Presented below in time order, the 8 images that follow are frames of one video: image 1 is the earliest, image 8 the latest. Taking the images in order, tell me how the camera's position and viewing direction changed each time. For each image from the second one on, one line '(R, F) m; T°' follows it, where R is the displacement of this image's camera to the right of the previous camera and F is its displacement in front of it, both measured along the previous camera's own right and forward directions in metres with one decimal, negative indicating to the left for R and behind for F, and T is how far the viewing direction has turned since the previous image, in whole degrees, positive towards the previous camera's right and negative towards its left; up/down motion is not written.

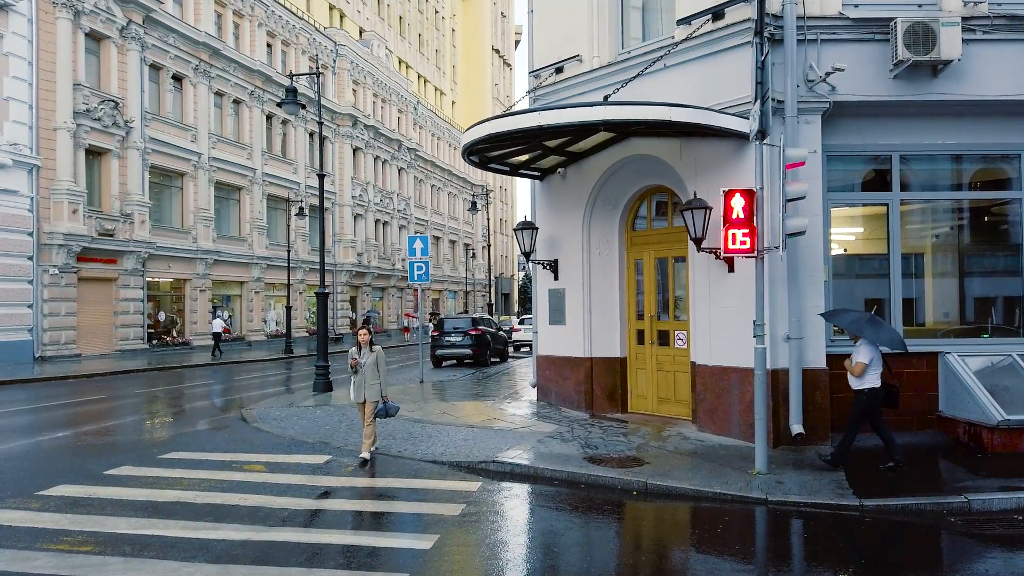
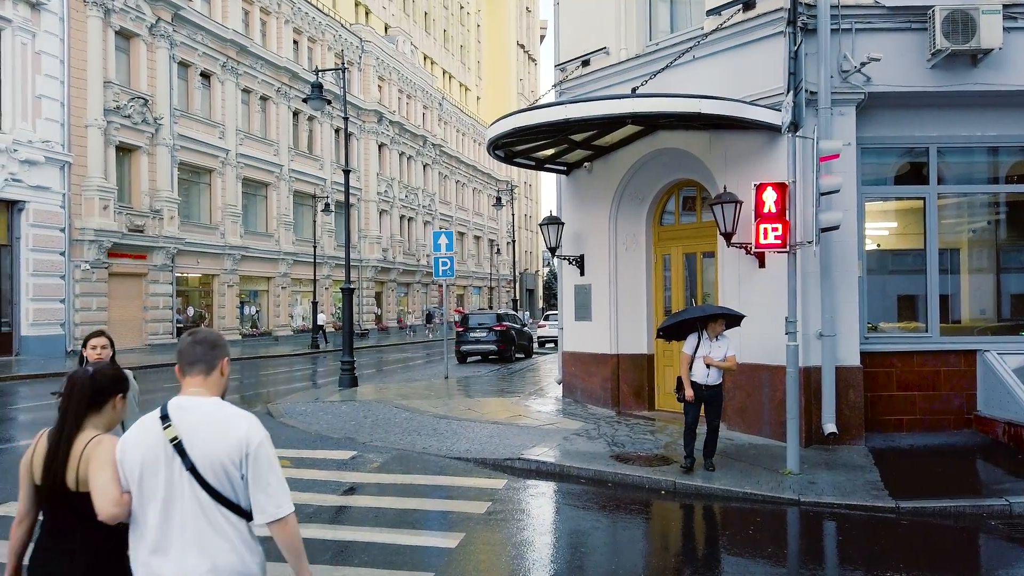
(0.0, +0.1) m; -2°
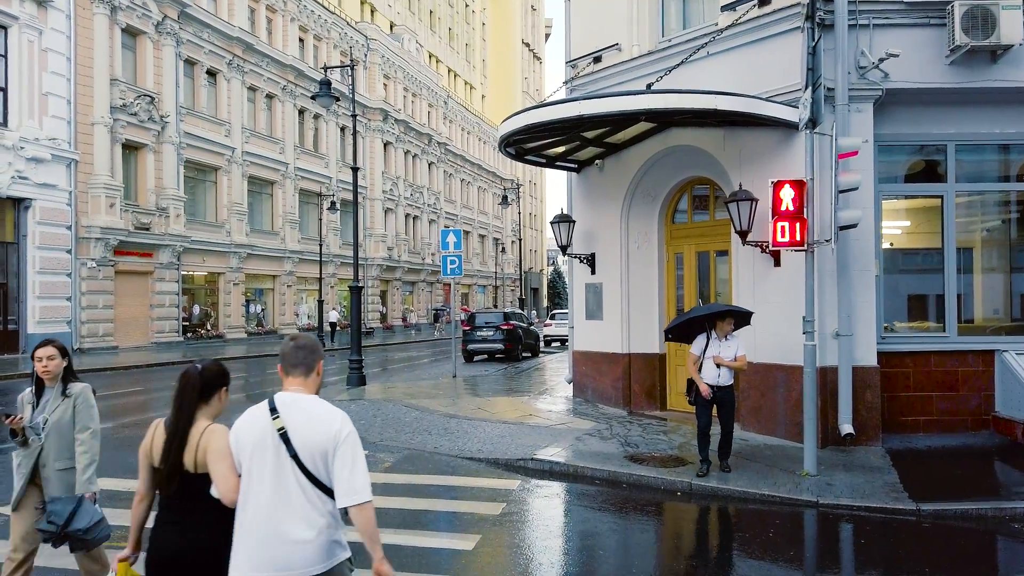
(-0.1, +0.1) m; 0°
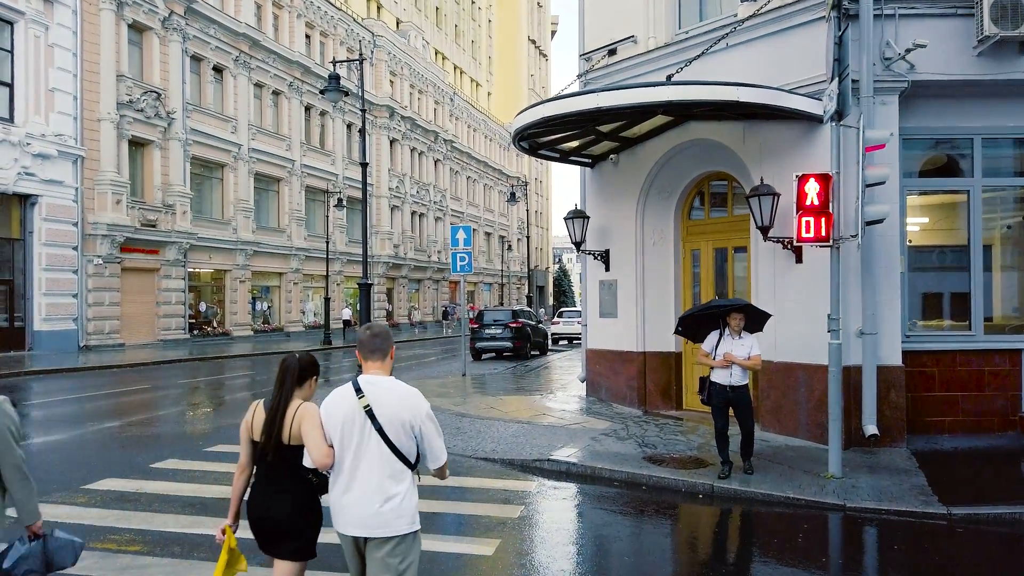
(-0.1, +0.2) m; 0°
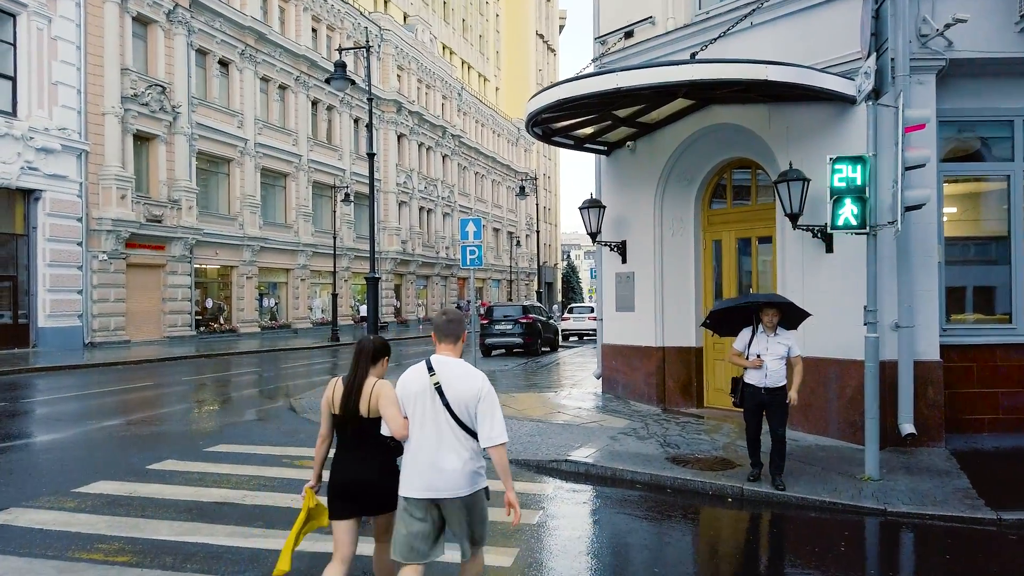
(-0.1, +0.4) m; -1°
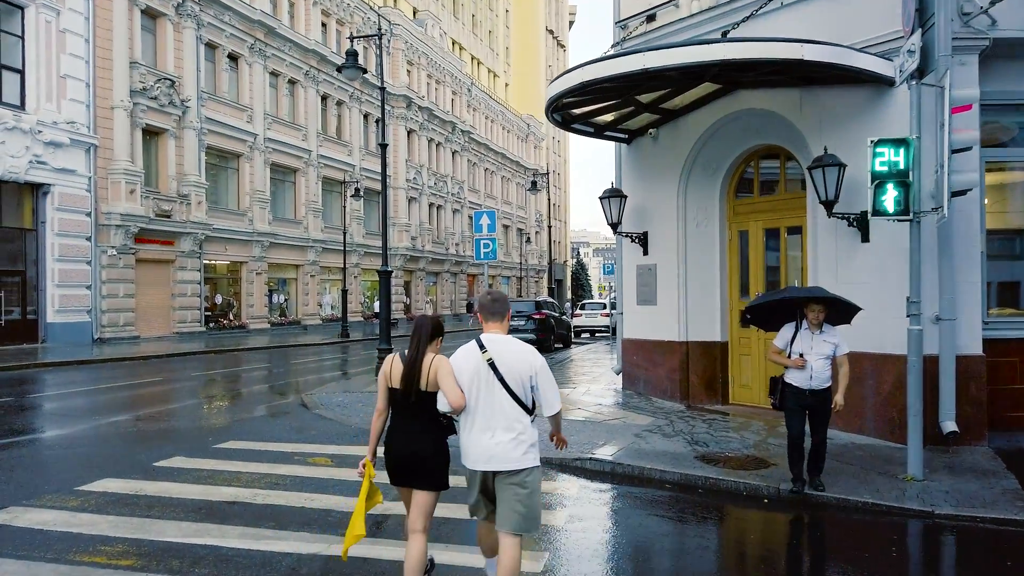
(-0.1, +0.3) m; -1°
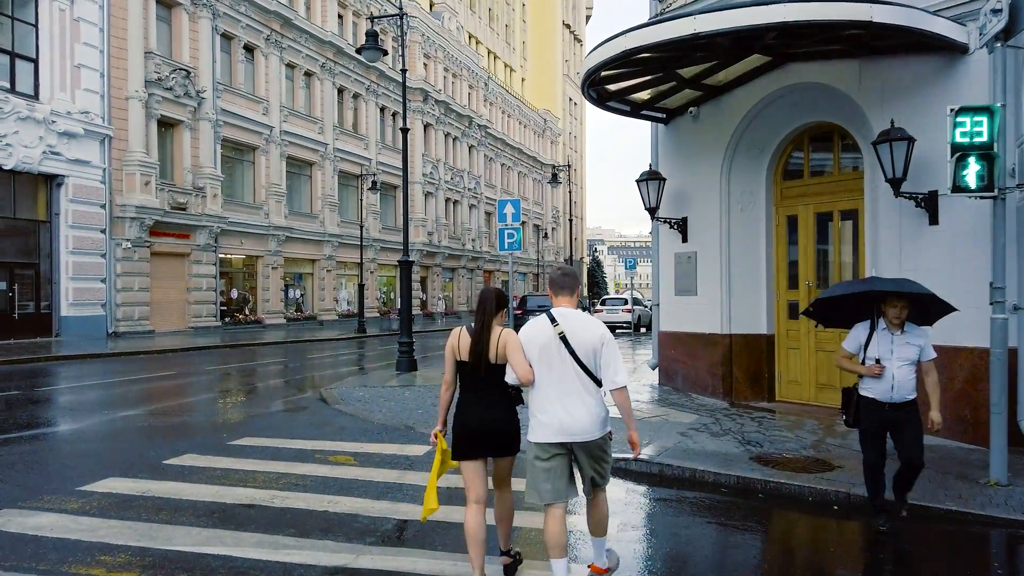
(-0.2, +0.6) m; -1°
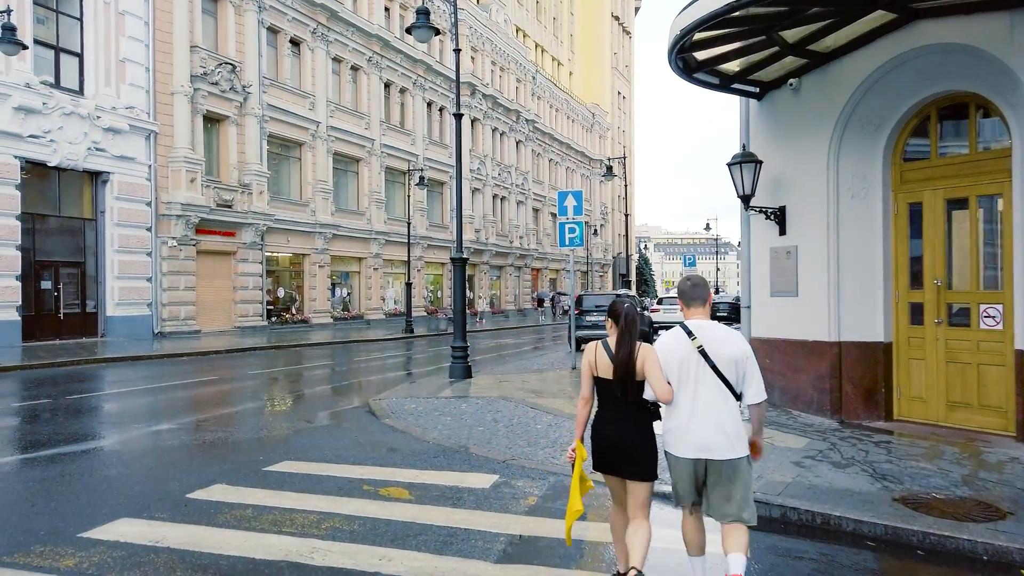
(-0.3, +1.2) m; -3°
